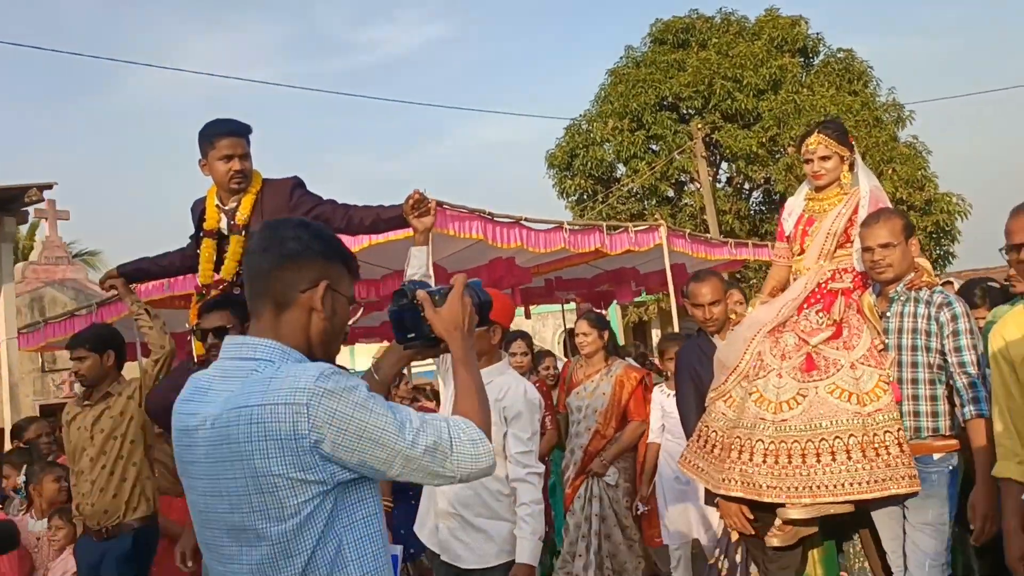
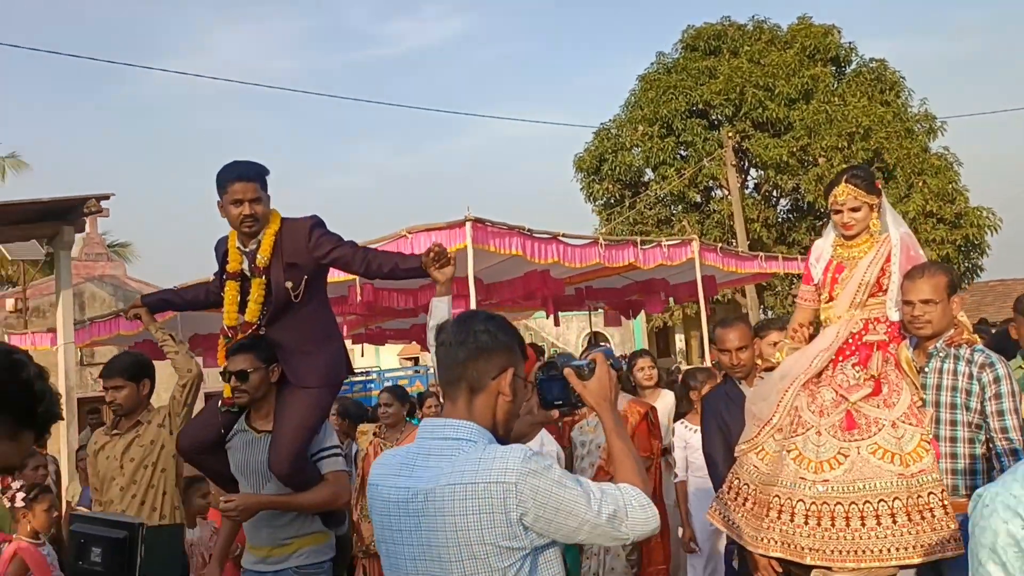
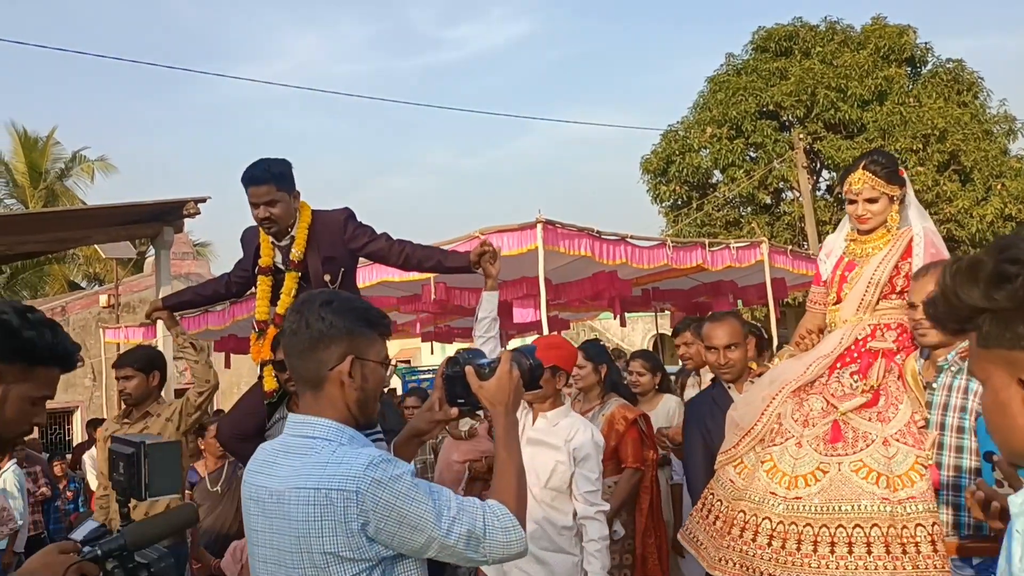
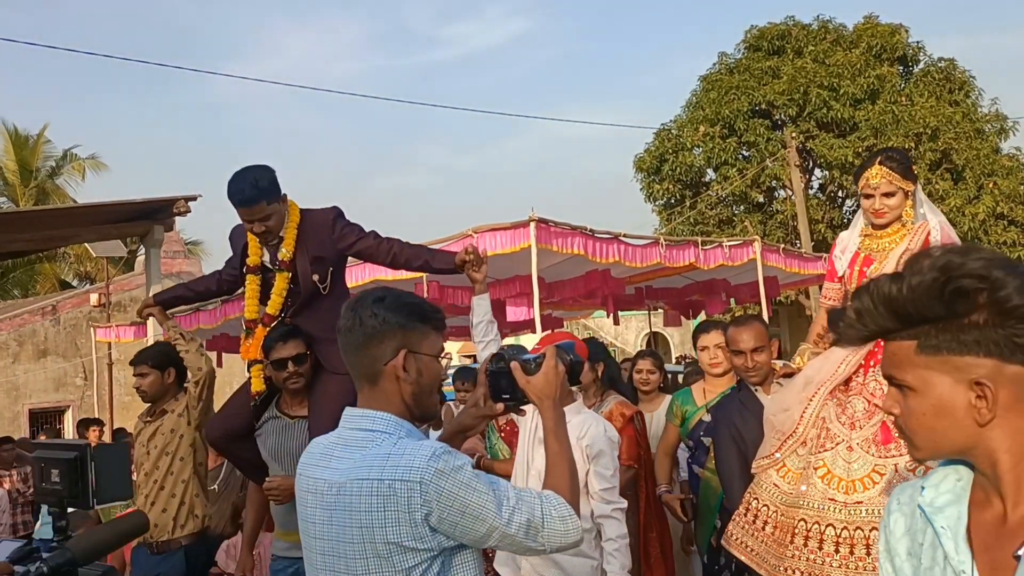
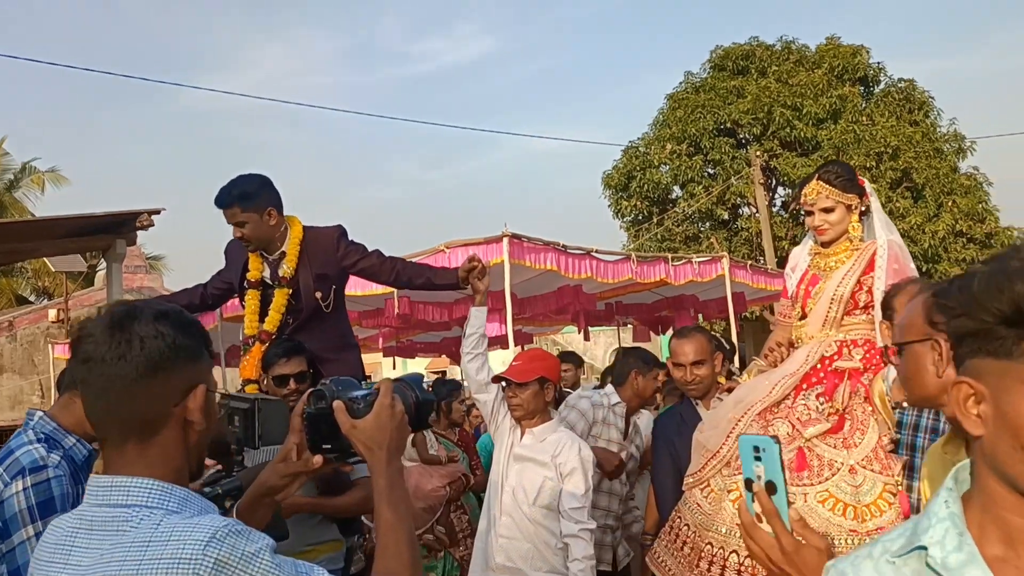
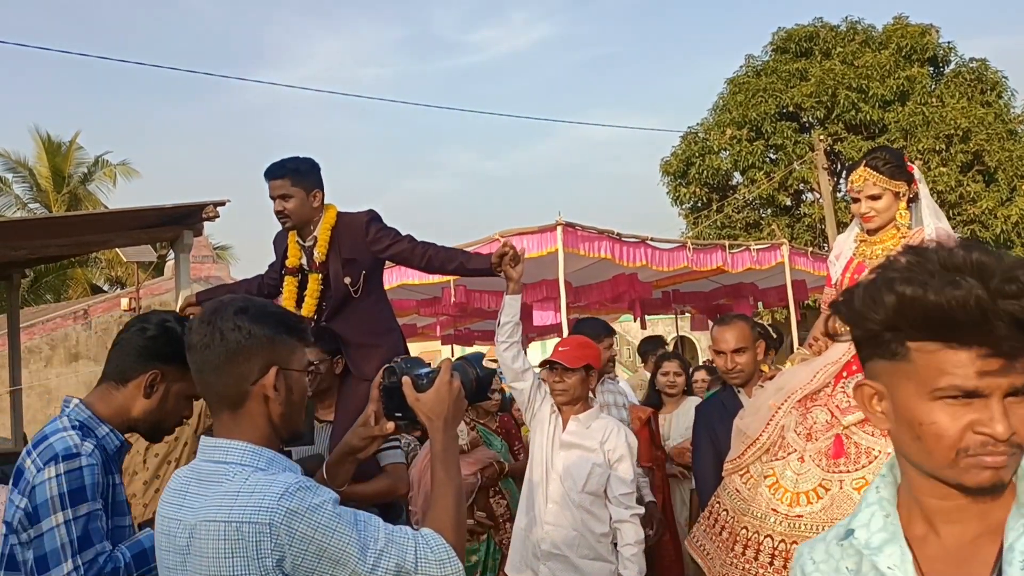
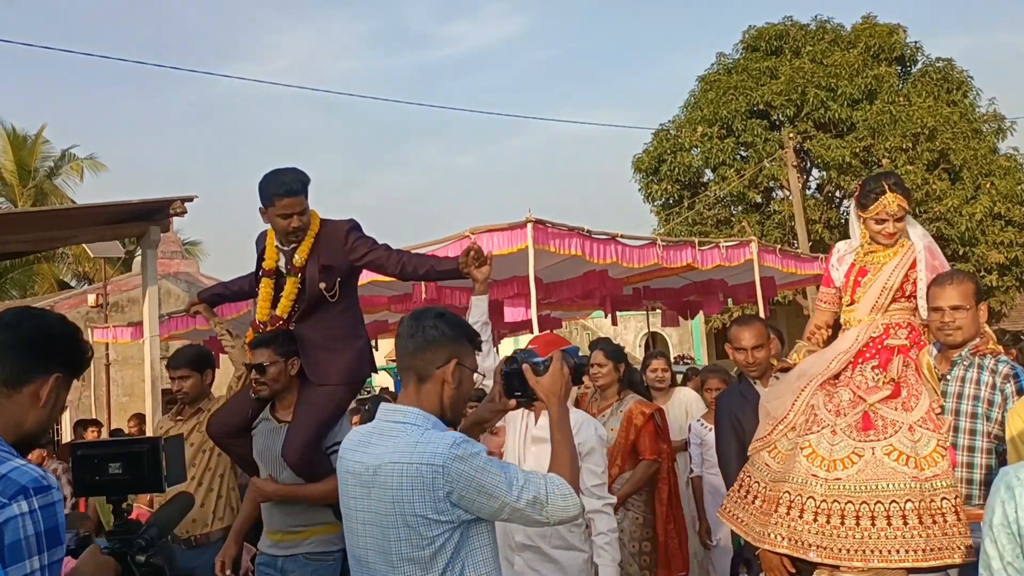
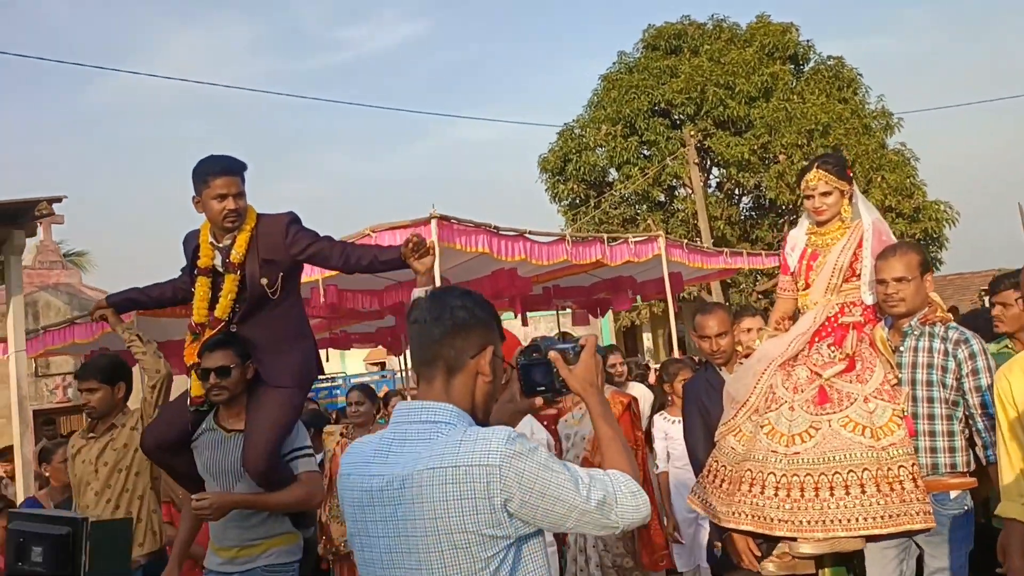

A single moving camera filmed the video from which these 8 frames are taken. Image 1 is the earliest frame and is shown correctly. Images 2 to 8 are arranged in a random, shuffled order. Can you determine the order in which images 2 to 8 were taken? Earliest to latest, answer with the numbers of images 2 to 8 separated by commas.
8, 2, 7, 4, 3, 6, 5
